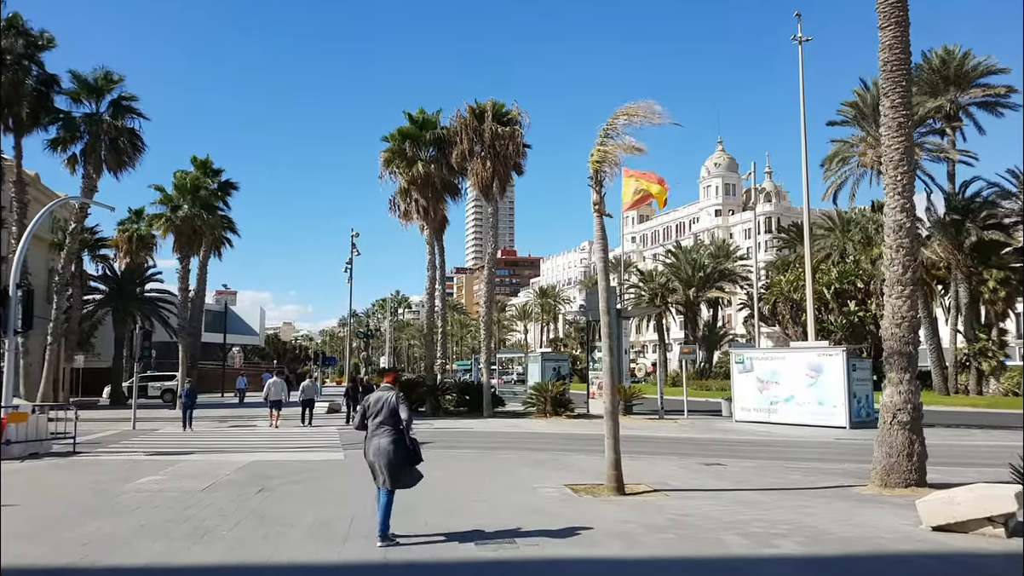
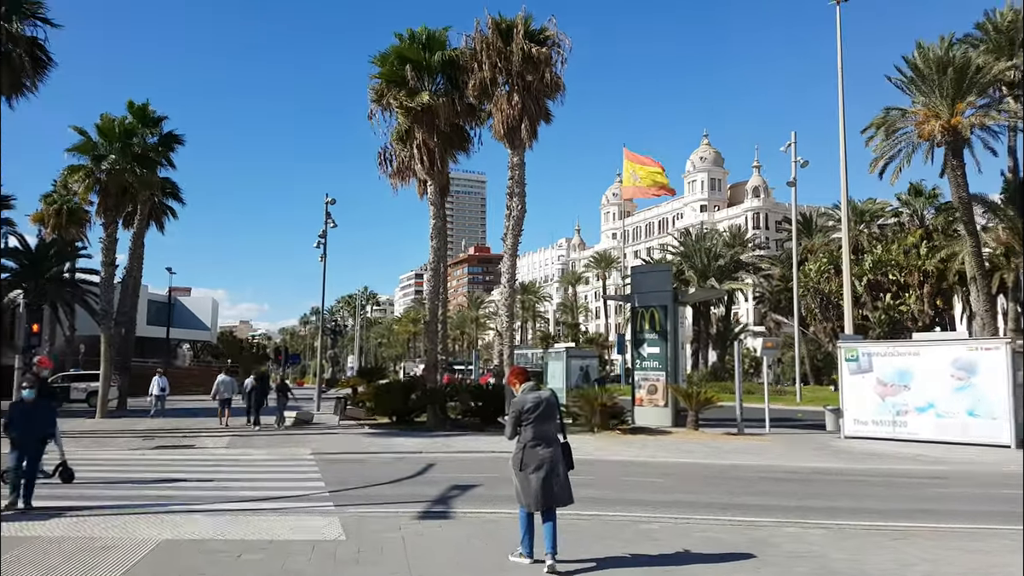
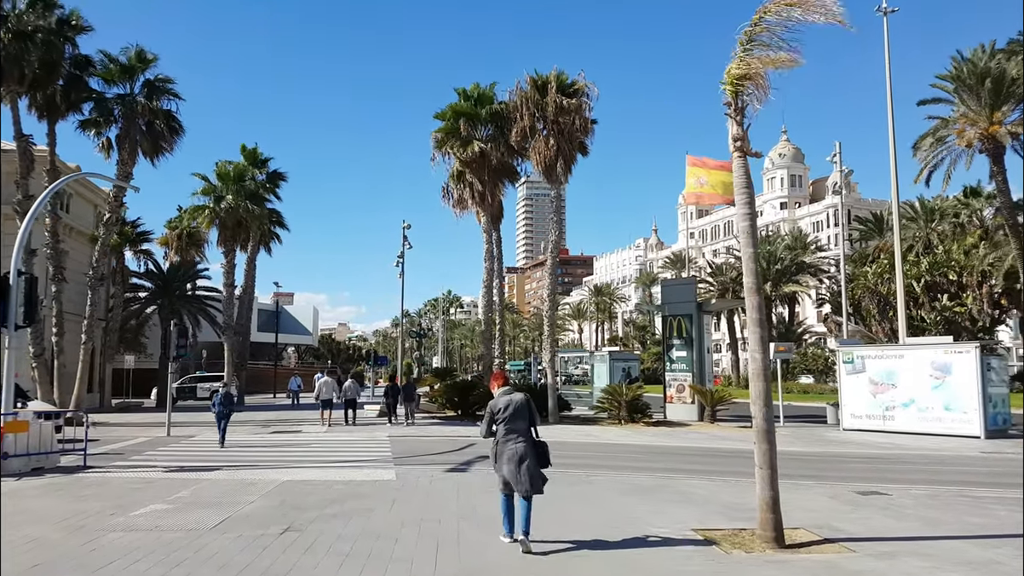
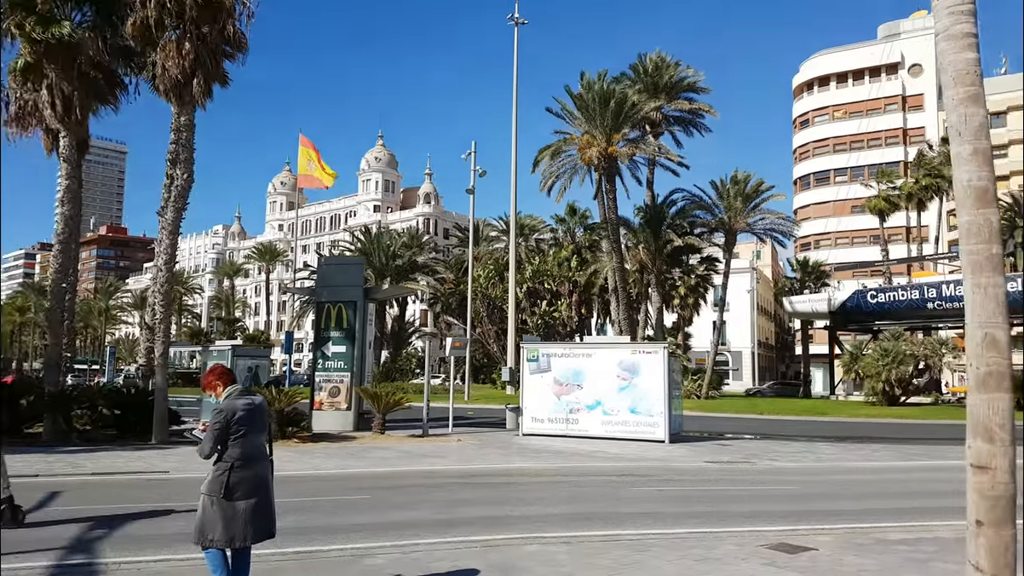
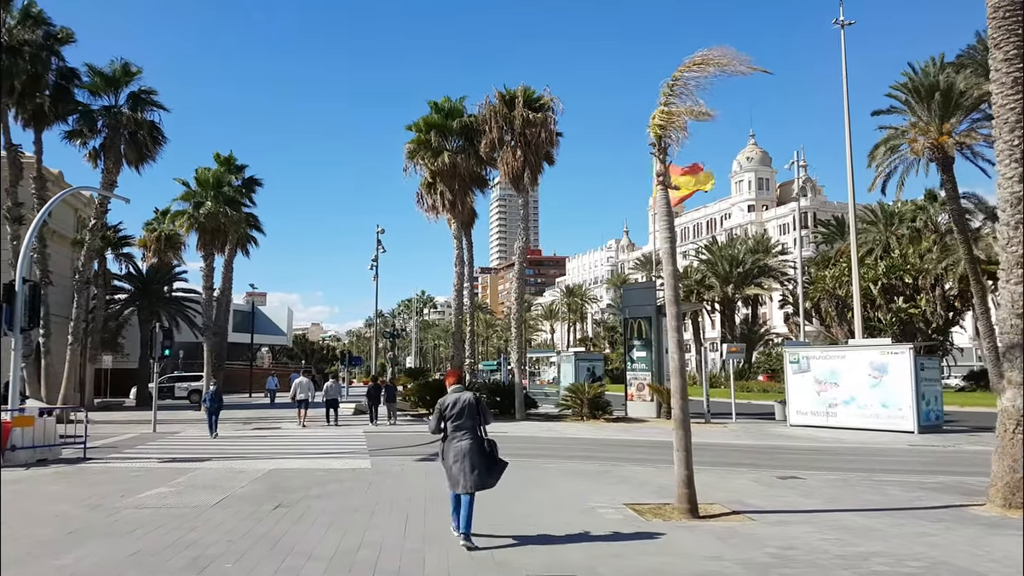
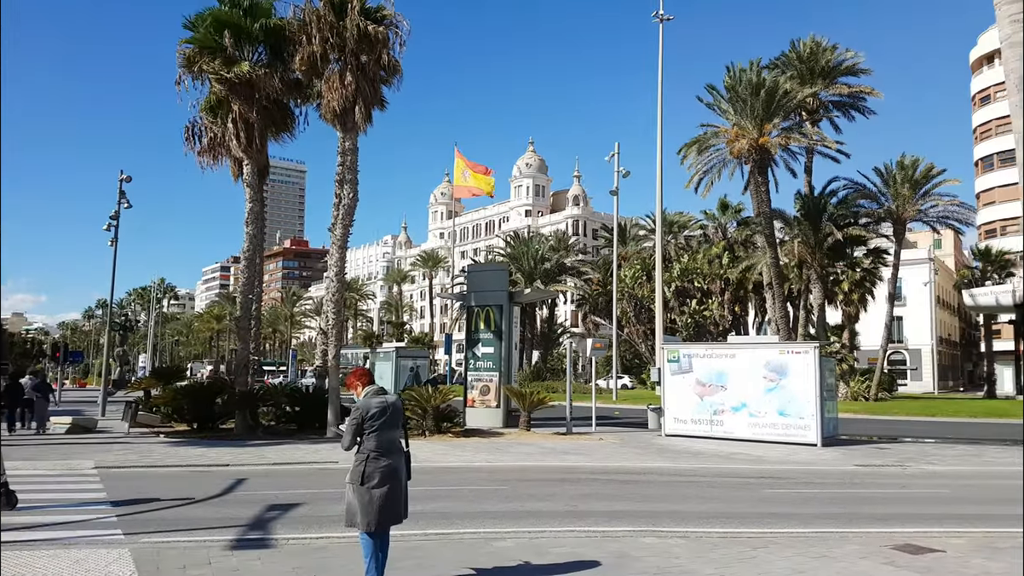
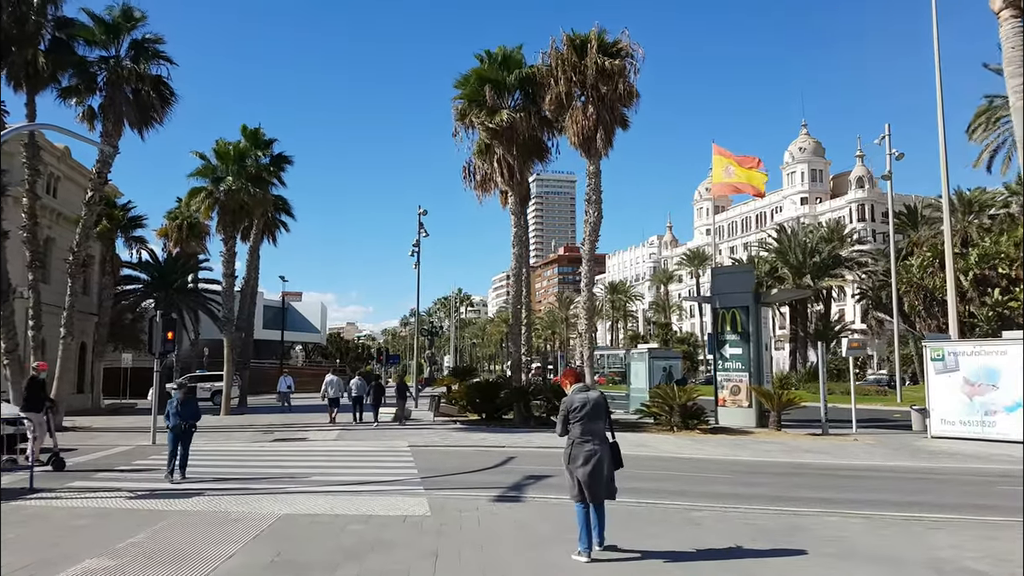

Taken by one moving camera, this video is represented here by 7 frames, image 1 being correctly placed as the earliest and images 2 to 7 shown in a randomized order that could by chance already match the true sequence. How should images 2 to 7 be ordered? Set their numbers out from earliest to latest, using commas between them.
5, 3, 7, 2, 6, 4
